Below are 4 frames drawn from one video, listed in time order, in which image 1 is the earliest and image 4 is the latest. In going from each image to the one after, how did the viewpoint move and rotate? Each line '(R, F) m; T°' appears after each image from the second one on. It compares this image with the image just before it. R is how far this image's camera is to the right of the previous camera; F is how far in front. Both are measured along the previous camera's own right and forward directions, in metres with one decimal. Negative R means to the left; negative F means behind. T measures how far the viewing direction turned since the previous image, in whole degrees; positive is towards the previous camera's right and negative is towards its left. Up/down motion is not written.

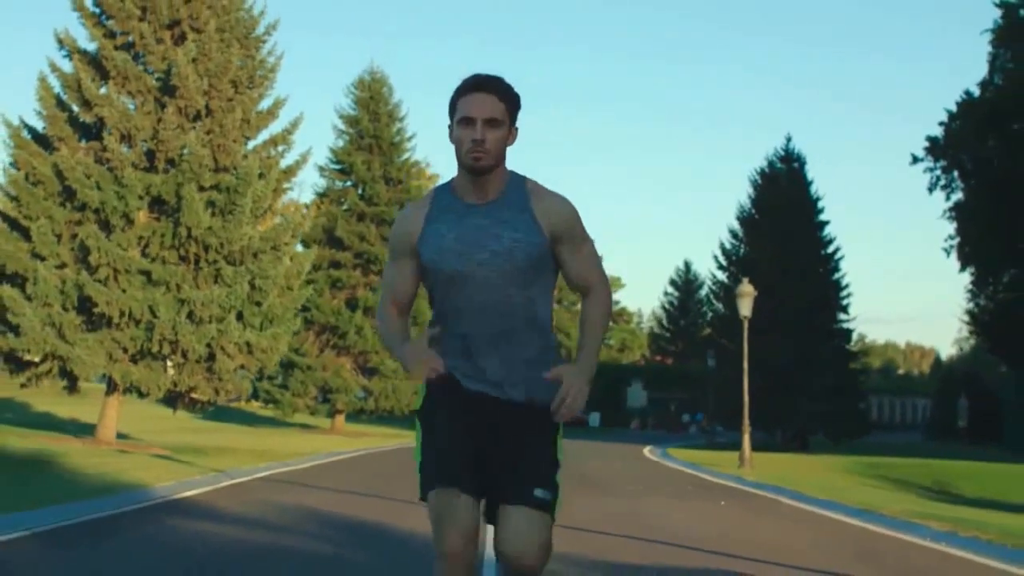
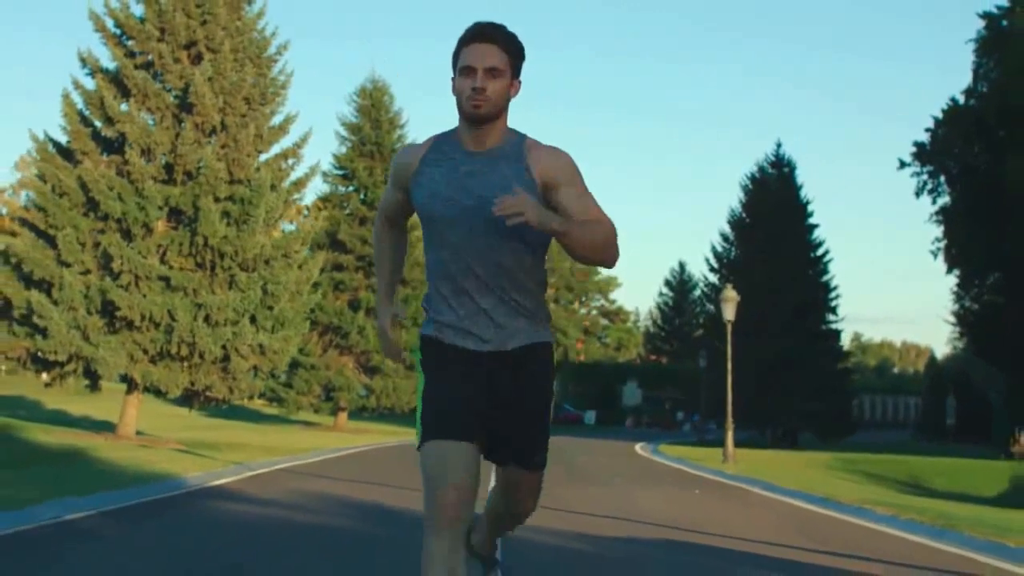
(0.0, -1.9) m; 0°
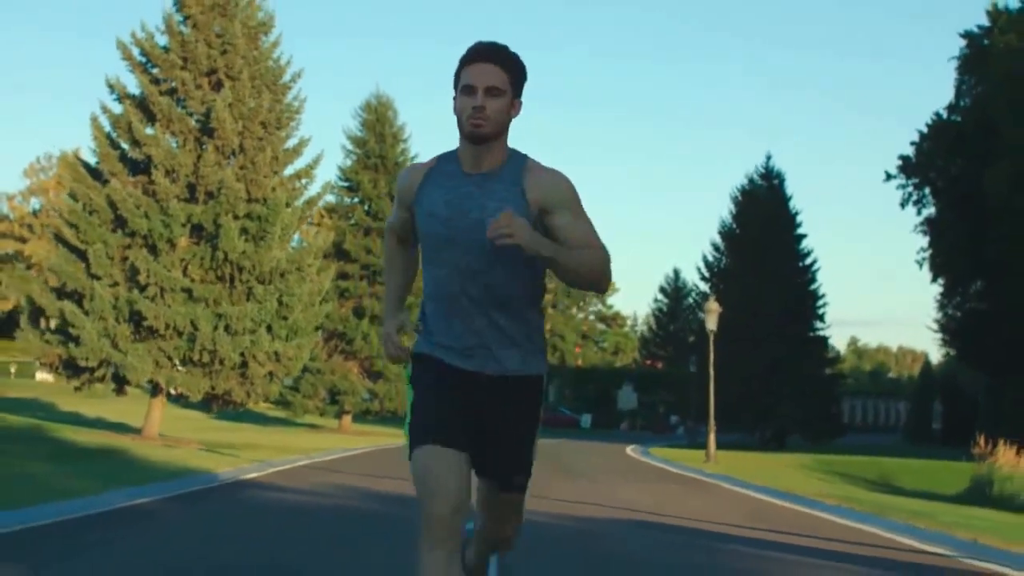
(0.0, -2.4) m; 0°
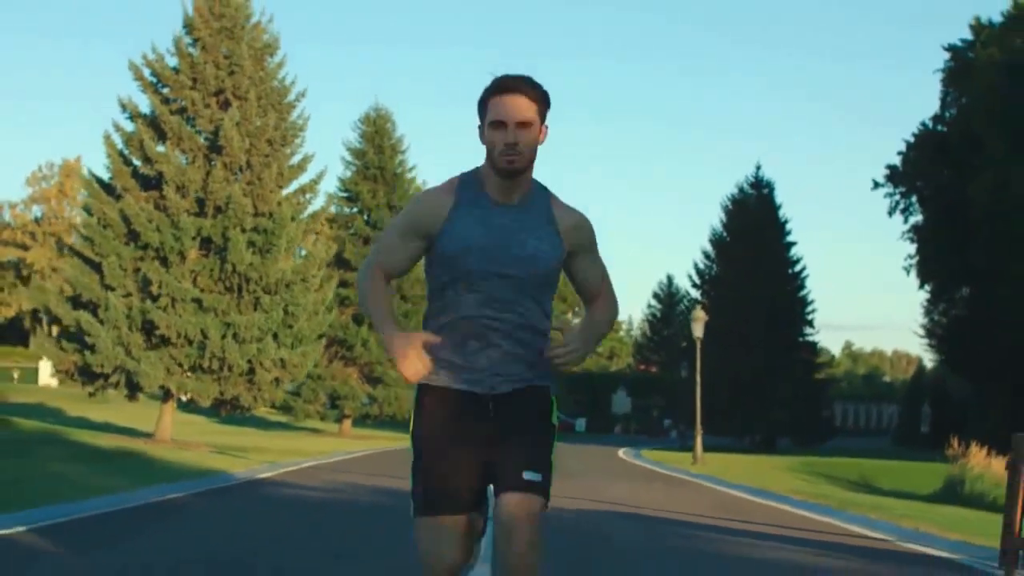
(0.0, -1.6) m; 0°
